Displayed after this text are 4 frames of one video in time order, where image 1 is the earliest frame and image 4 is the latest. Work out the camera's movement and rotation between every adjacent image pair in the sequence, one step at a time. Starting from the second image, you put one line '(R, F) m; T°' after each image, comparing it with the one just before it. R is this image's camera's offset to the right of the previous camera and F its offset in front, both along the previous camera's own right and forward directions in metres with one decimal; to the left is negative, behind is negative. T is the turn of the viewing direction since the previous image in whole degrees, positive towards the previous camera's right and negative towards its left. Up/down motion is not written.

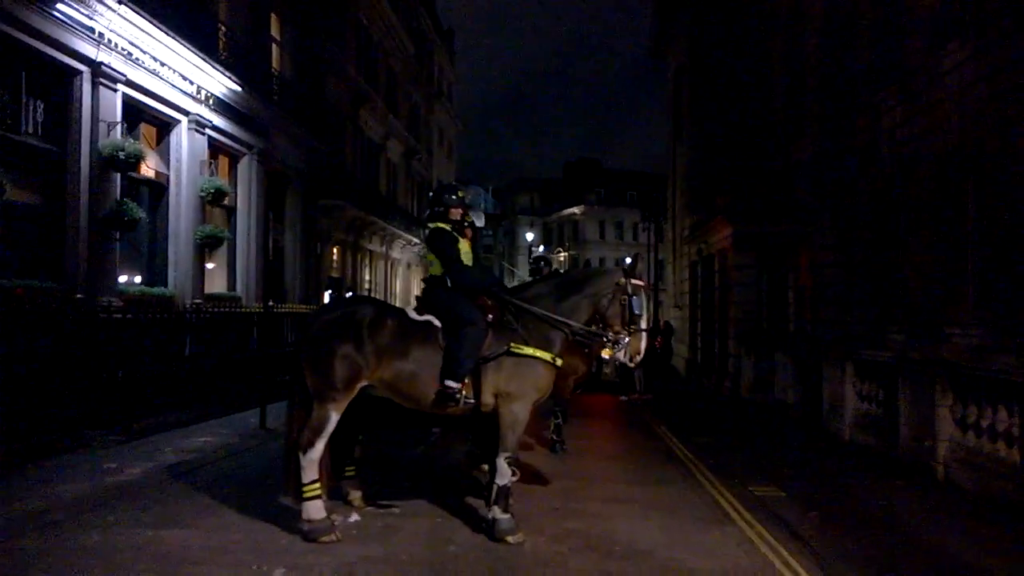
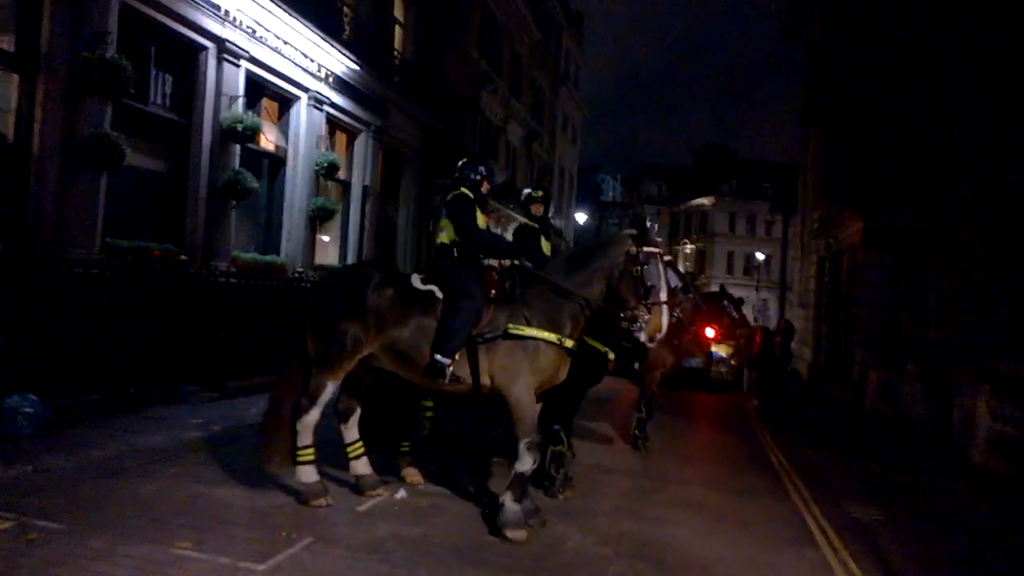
(+0.6, +0.3) m; -10°
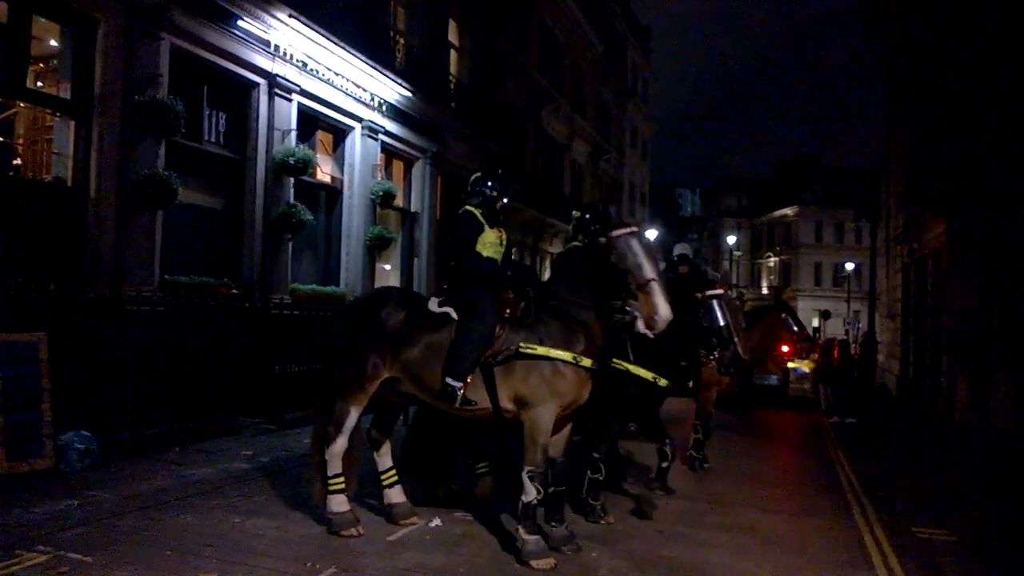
(+0.4, +0.4) m; -6°
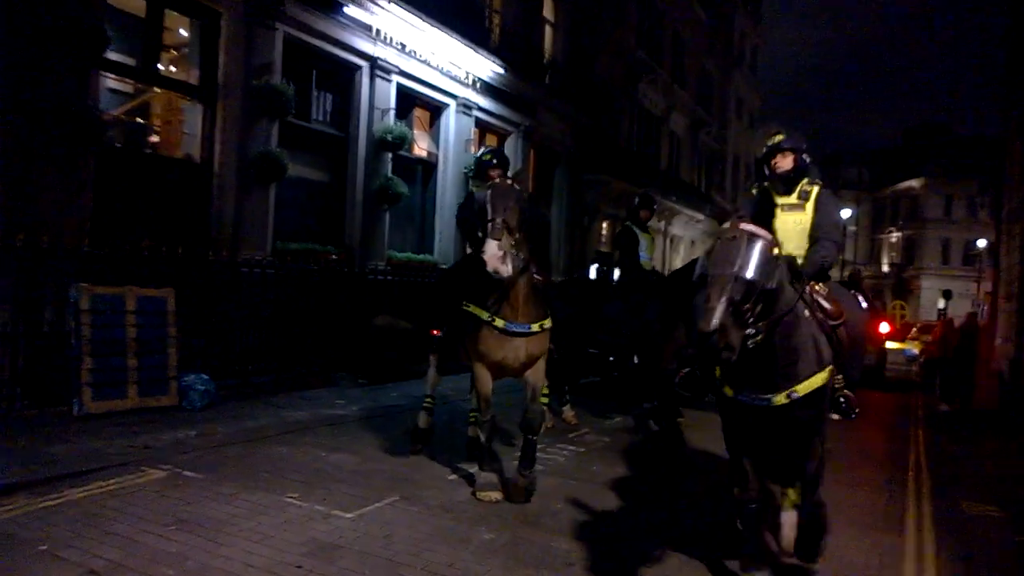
(+0.5, -0.6) m; -8°
